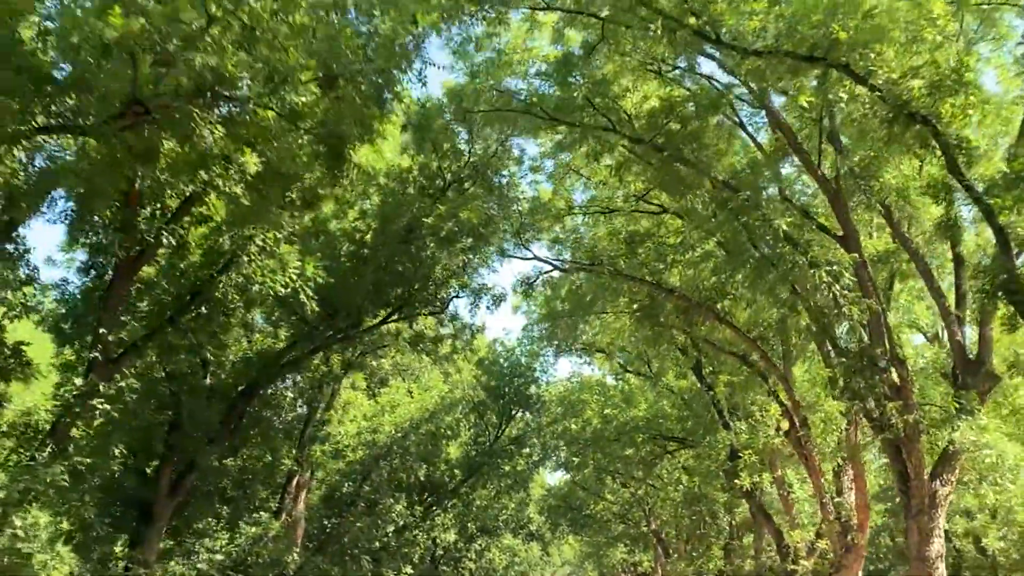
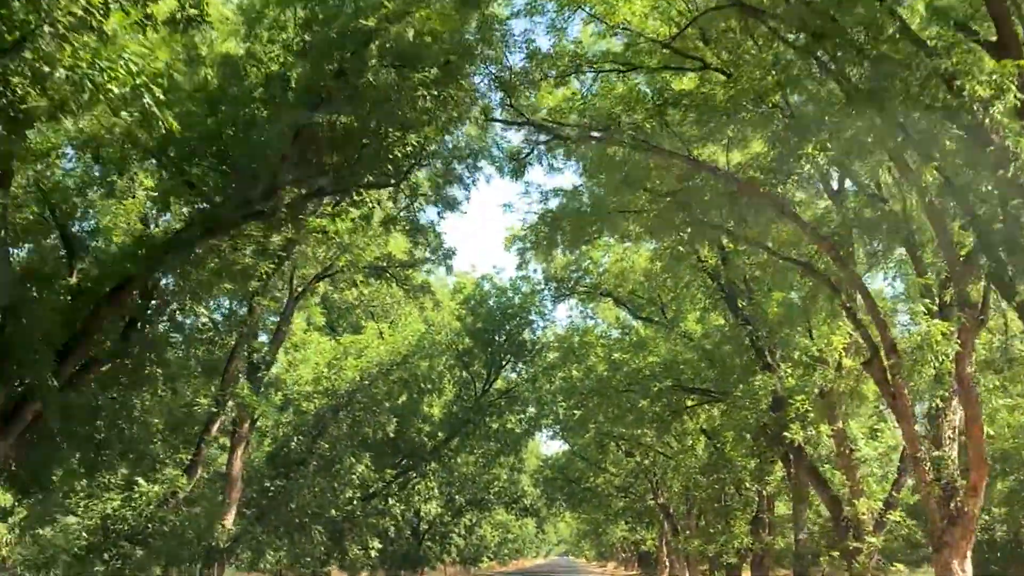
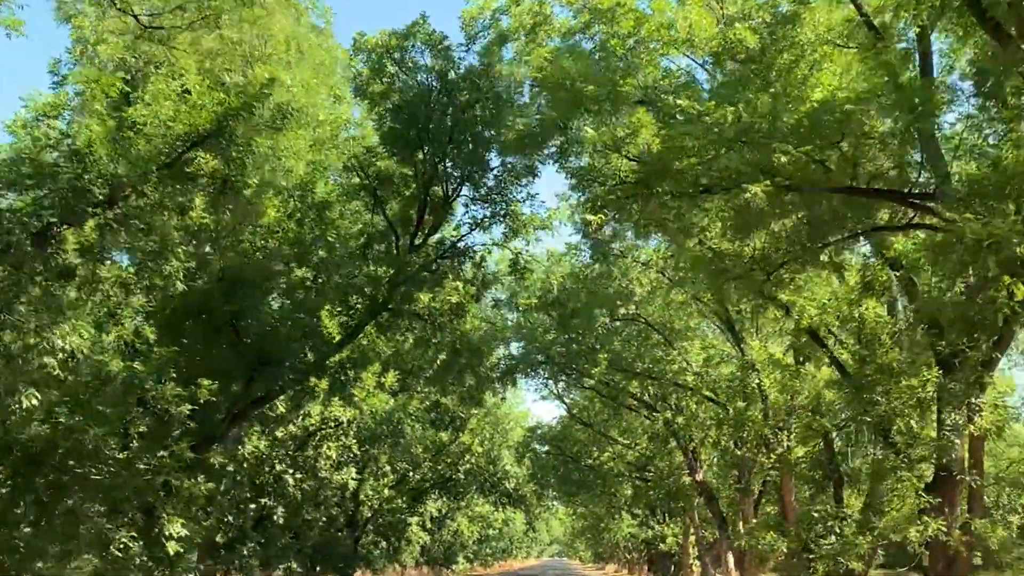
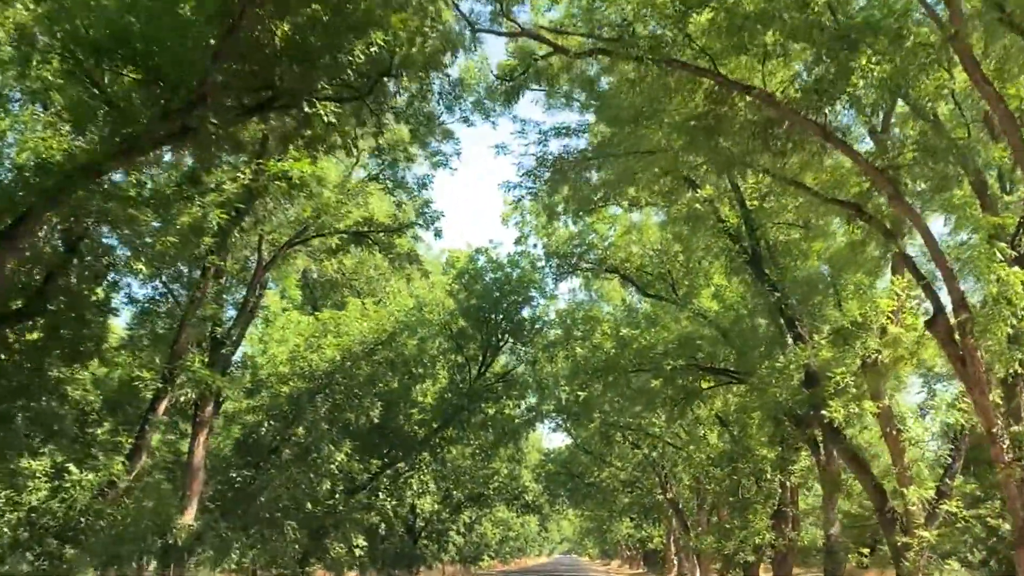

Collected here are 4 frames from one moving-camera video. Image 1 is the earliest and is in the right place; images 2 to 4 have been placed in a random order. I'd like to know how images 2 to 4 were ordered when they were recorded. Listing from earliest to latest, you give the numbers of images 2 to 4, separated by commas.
2, 4, 3
